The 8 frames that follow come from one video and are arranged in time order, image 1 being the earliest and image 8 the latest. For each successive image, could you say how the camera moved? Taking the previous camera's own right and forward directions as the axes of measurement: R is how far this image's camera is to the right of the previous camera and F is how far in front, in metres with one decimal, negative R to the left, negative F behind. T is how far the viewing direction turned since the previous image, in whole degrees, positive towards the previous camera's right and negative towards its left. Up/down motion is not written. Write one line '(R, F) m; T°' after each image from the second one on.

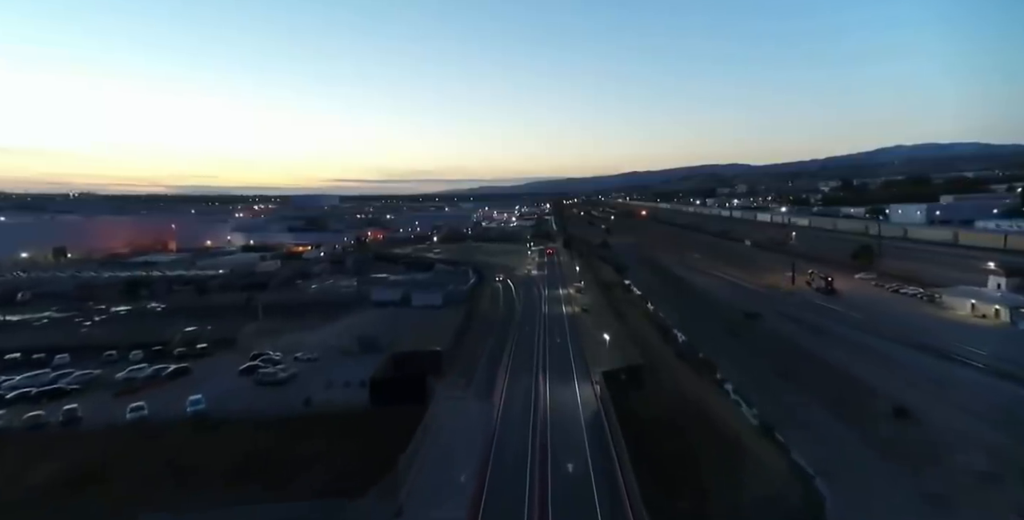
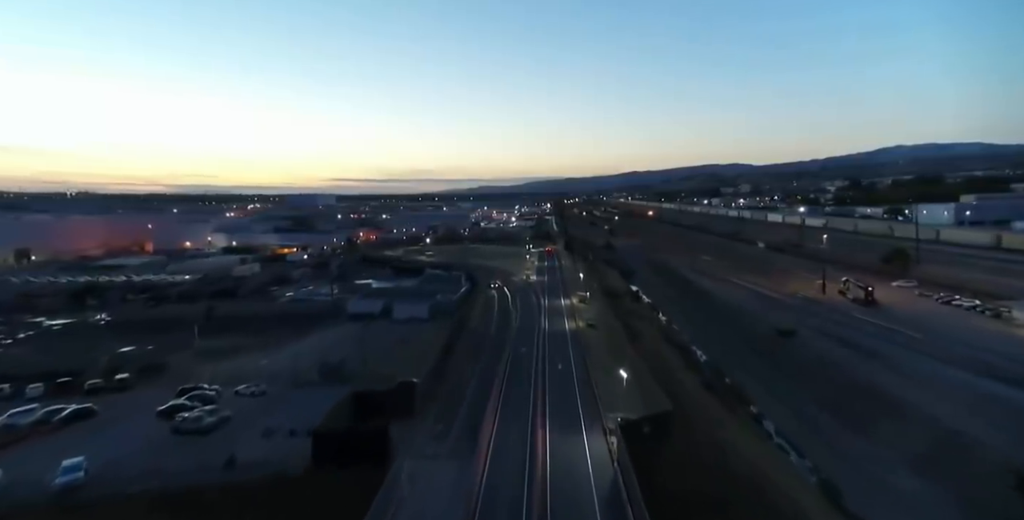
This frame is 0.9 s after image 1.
(+0.1, +1.3) m; 0°
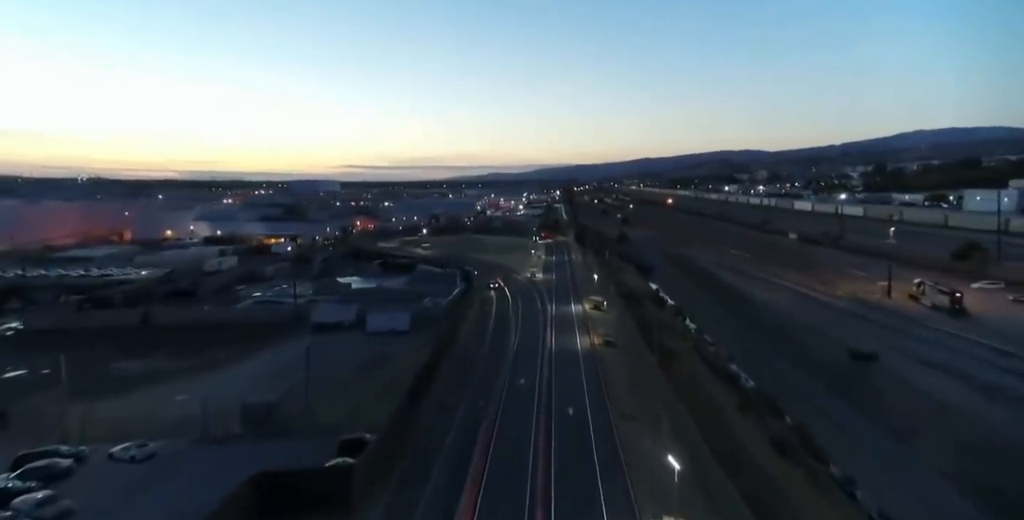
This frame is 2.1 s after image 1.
(+0.1, +1.7) m; -1°
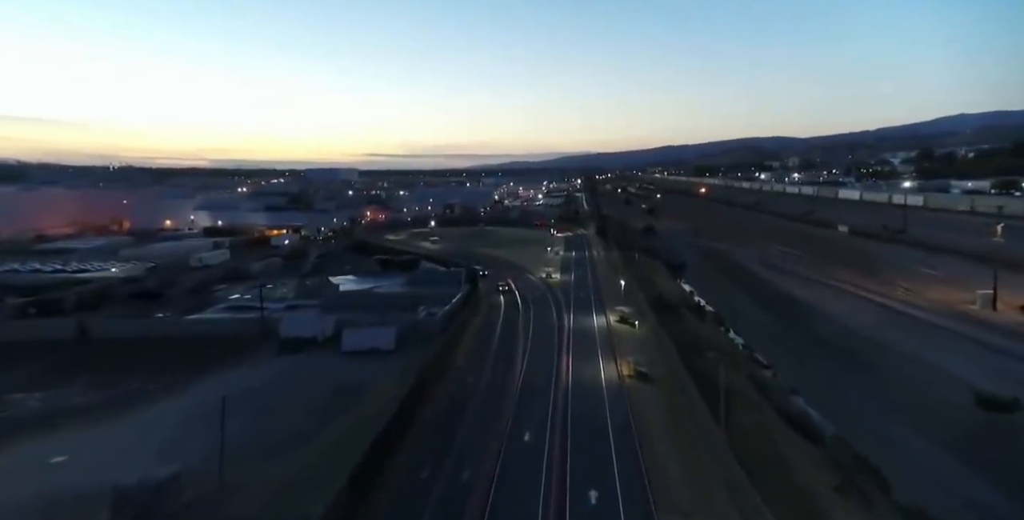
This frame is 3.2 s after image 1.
(+0.1, +1.5) m; -2°
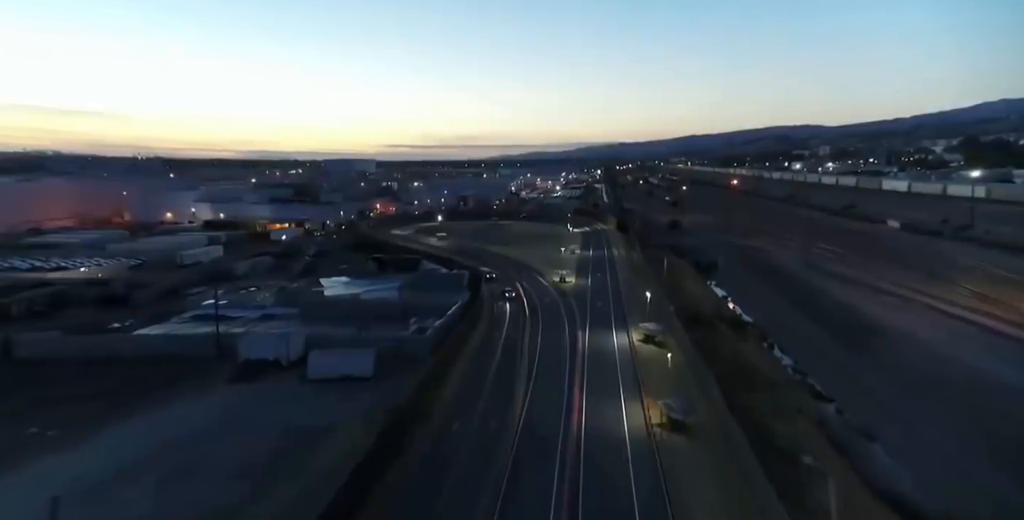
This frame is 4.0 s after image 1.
(+0.1, +1.2) m; -2°
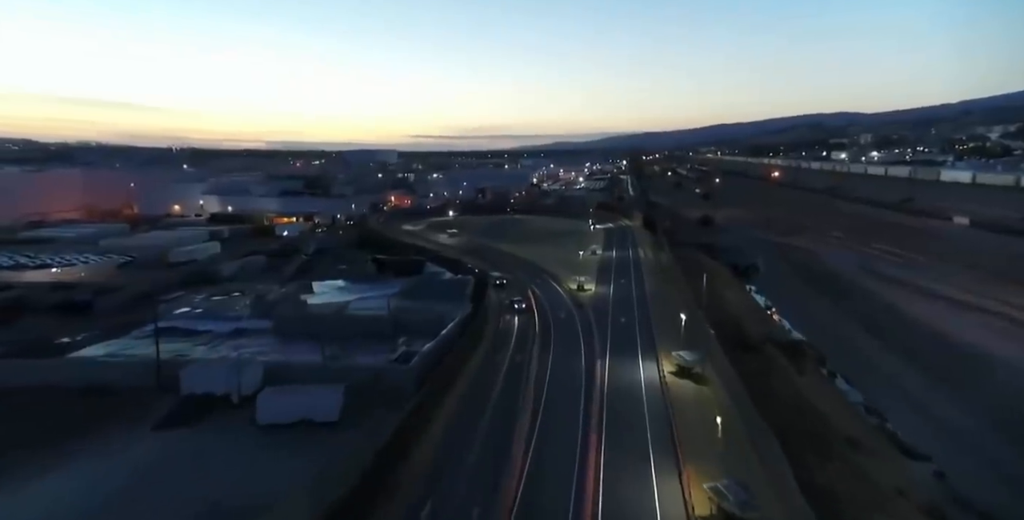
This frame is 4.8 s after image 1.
(+0.2, +1.1) m; -2°
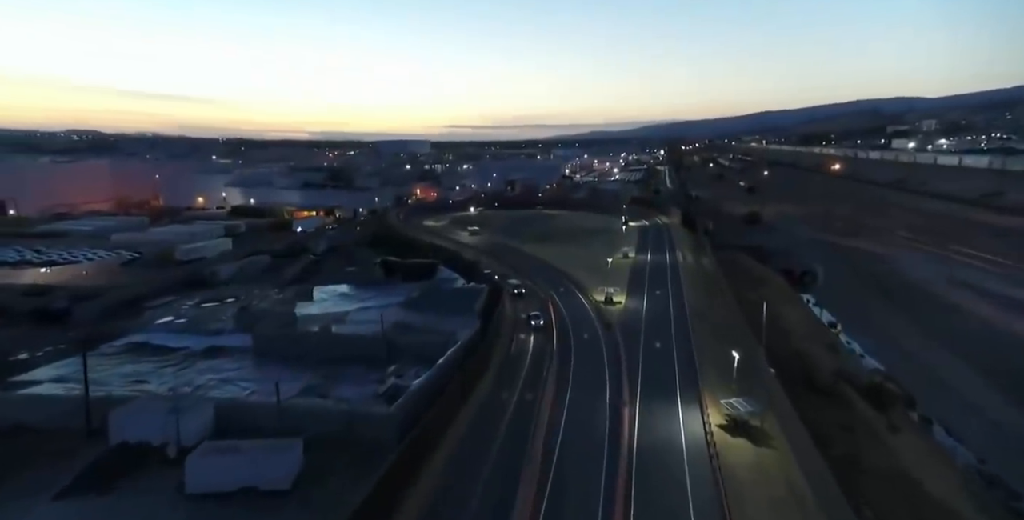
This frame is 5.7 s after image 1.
(+0.2, +1.0) m; -3°
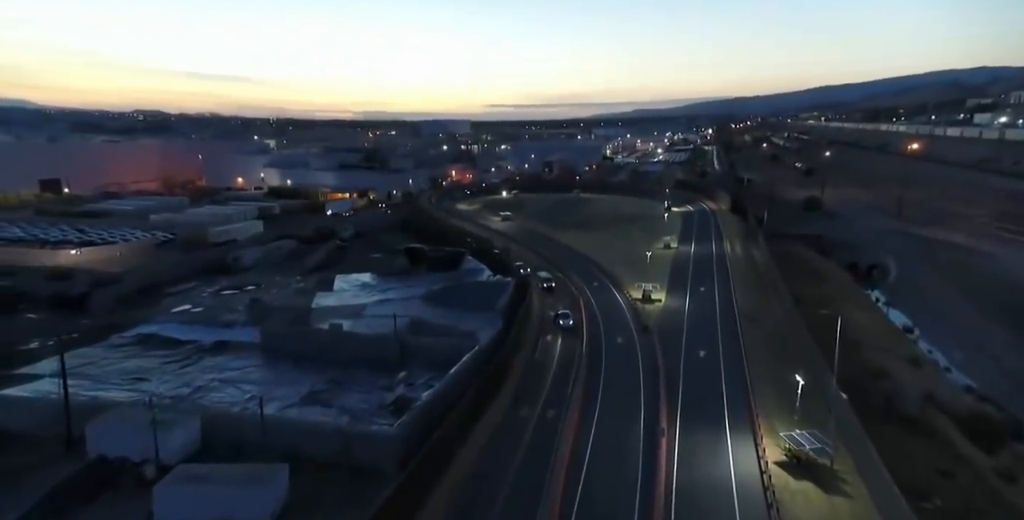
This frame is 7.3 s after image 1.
(+0.1, +0.5) m; -4°
